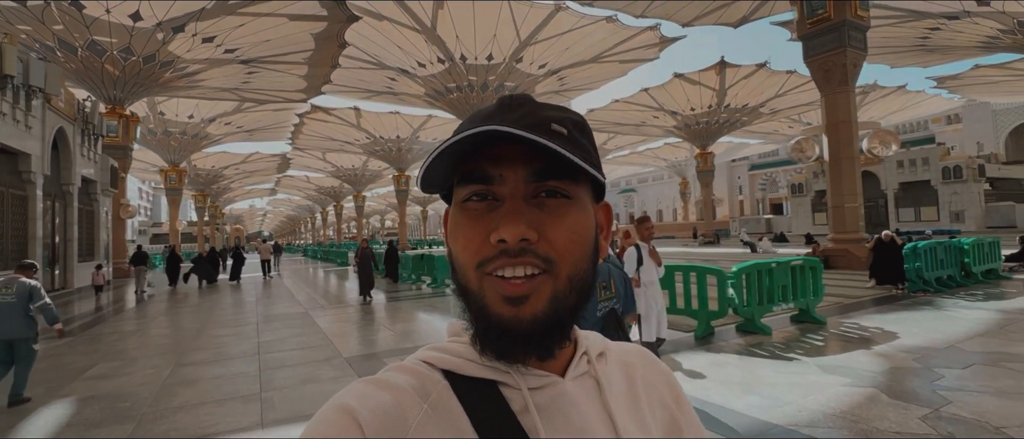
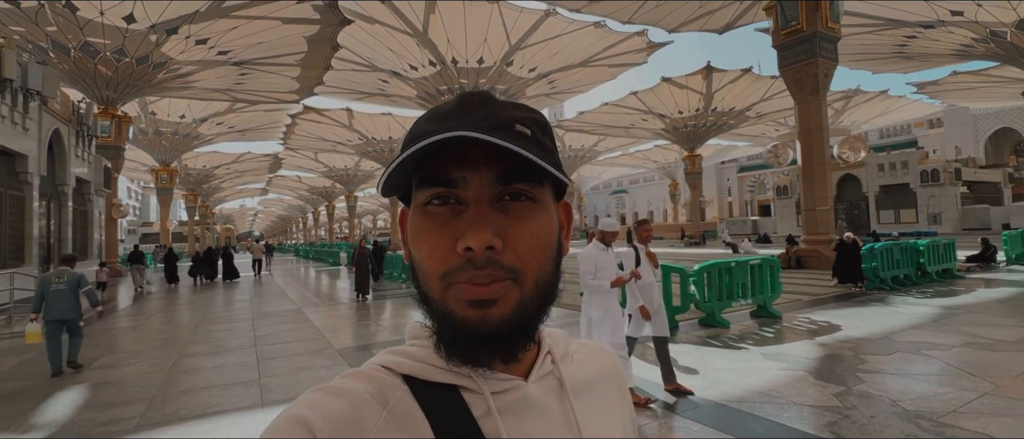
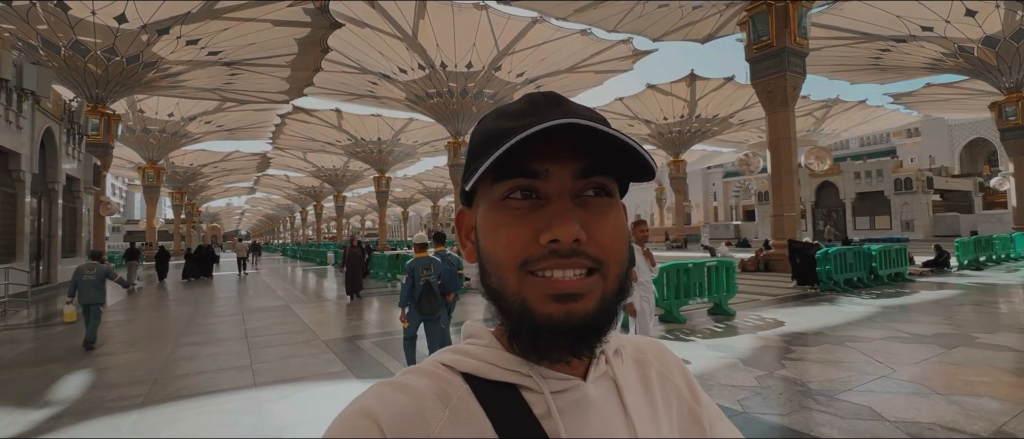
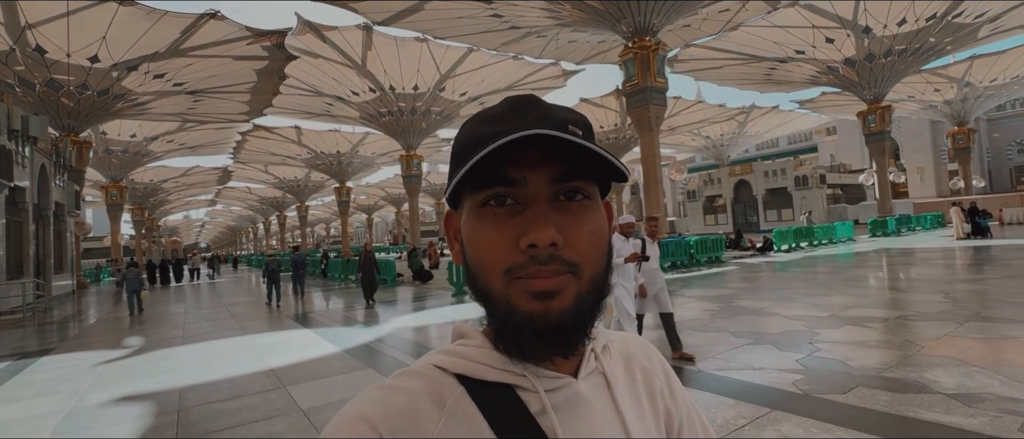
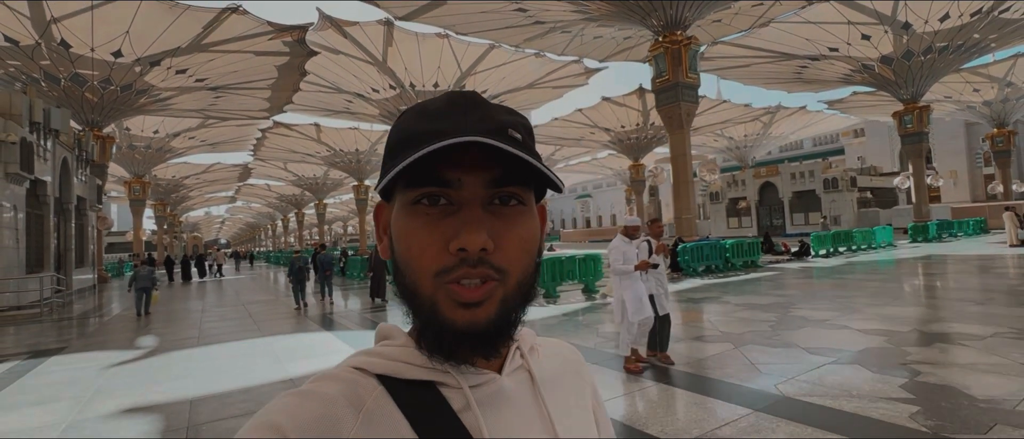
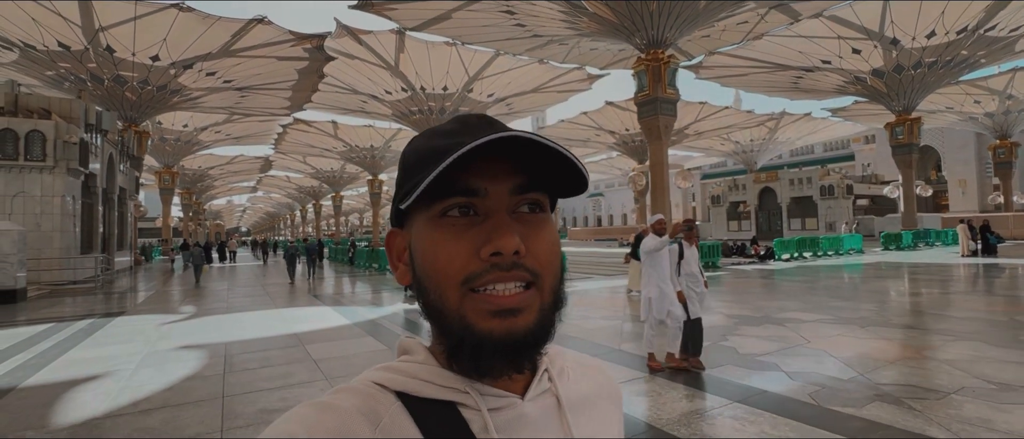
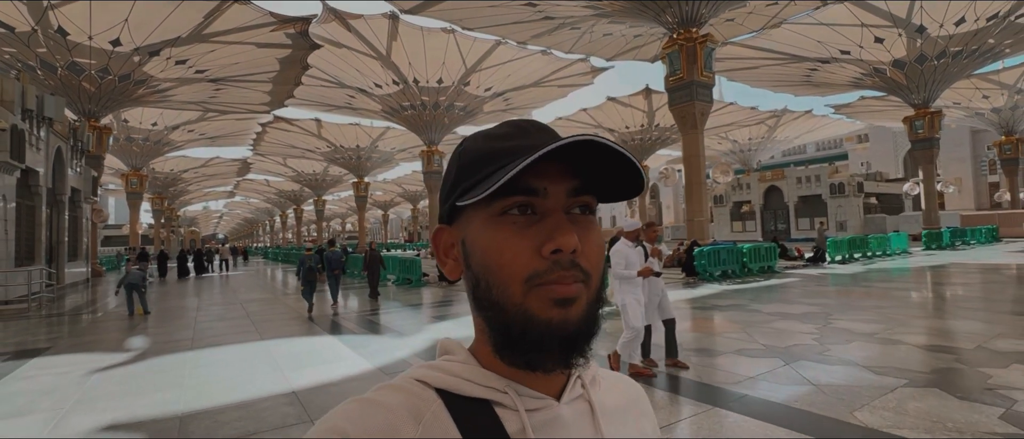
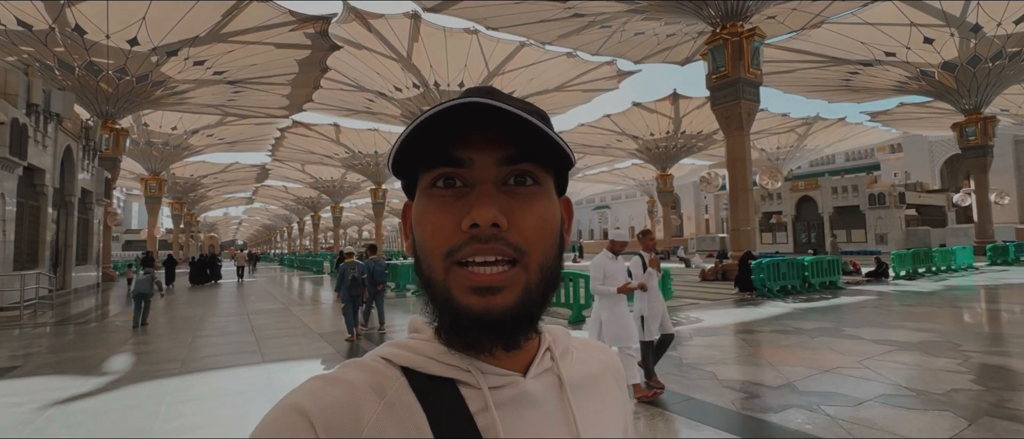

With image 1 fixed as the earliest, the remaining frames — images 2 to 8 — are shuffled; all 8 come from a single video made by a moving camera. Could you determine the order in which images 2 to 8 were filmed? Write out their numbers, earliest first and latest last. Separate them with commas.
2, 3, 8, 7, 5, 4, 6
